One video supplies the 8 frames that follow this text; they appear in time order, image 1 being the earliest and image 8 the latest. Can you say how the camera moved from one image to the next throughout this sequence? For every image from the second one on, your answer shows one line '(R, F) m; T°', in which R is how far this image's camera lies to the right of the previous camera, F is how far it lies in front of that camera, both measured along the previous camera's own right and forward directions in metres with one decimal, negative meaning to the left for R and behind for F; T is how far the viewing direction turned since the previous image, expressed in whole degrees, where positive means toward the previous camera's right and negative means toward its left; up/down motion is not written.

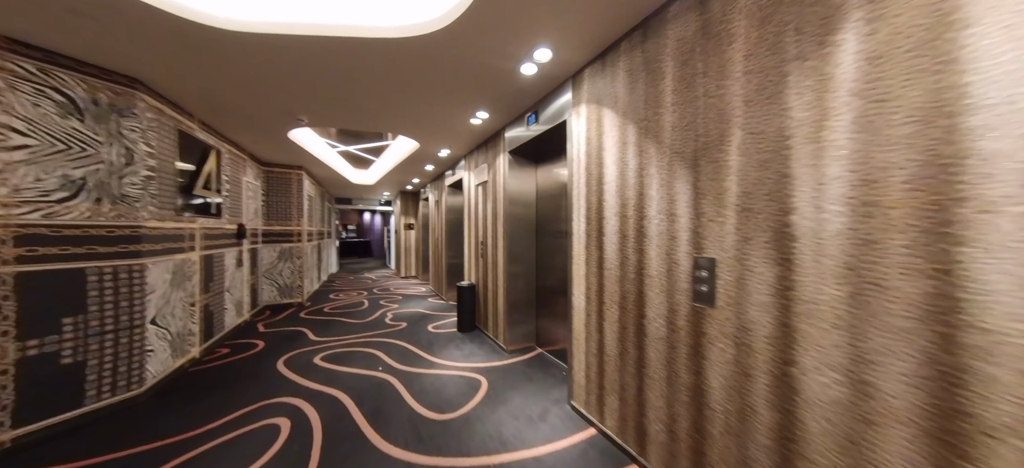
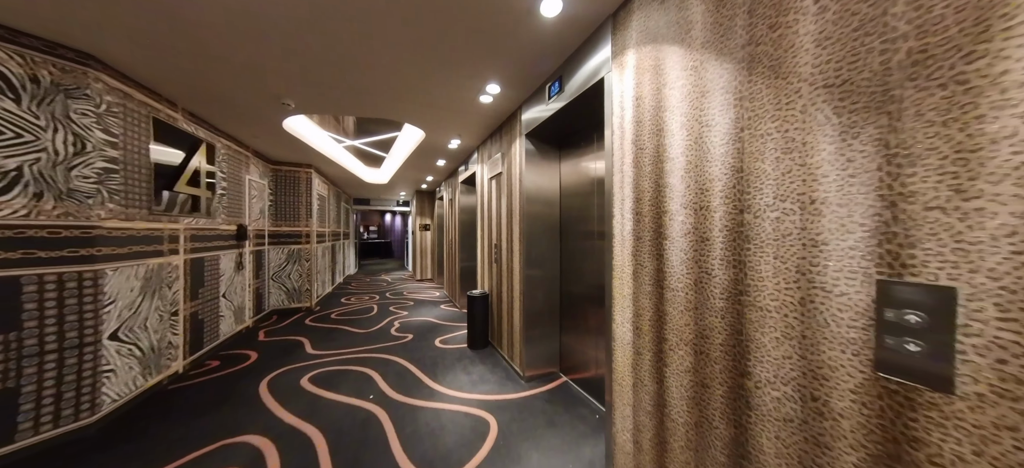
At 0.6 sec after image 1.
(0.0, +0.7) m; -4°
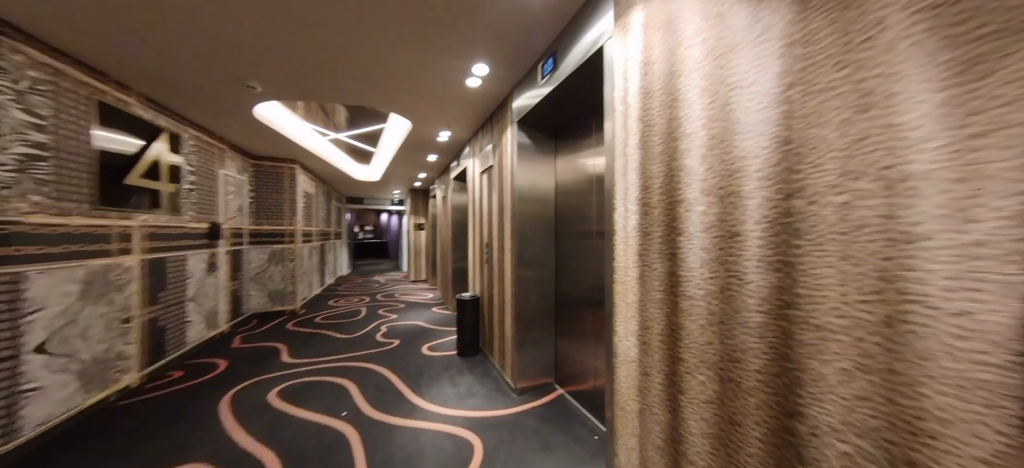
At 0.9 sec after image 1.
(+0.1, +0.3) m; 0°
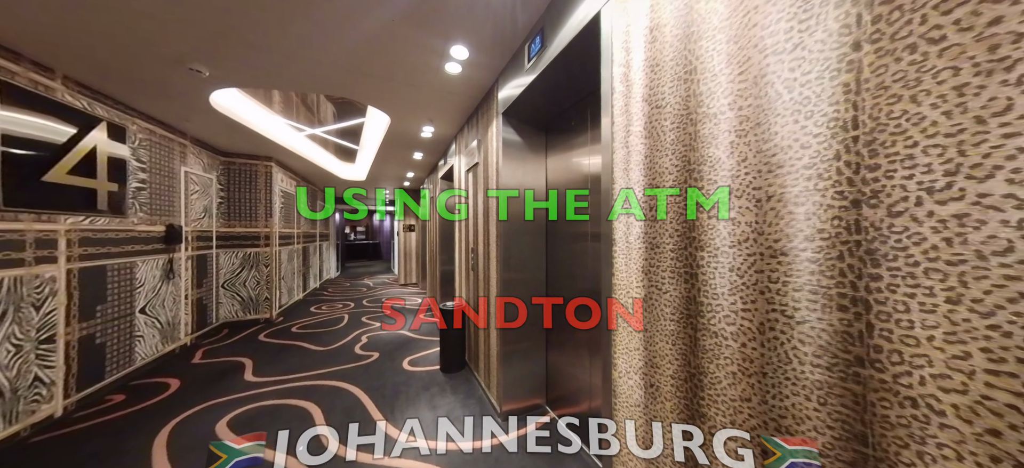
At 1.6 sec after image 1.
(+0.1, +0.3) m; +1°
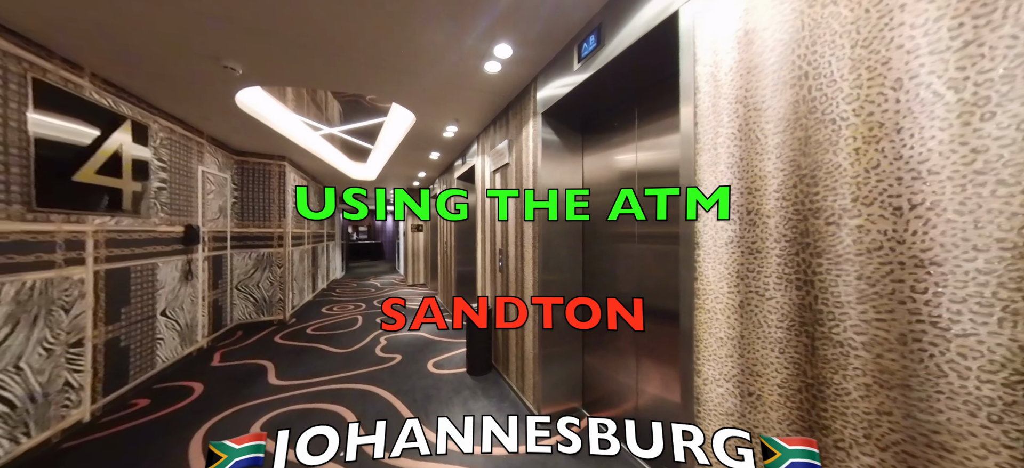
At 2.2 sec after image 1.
(-0.3, 0.0) m; 0°
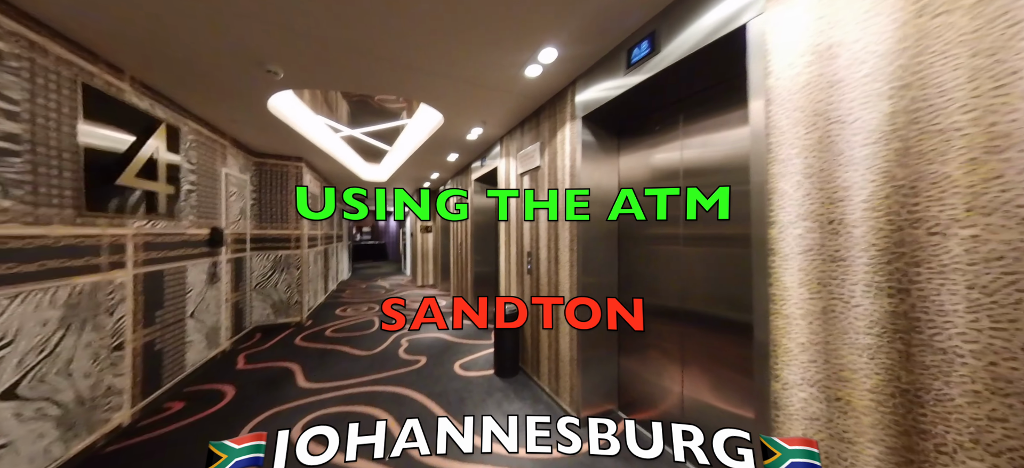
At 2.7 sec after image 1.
(-0.3, 0.0) m; 0°
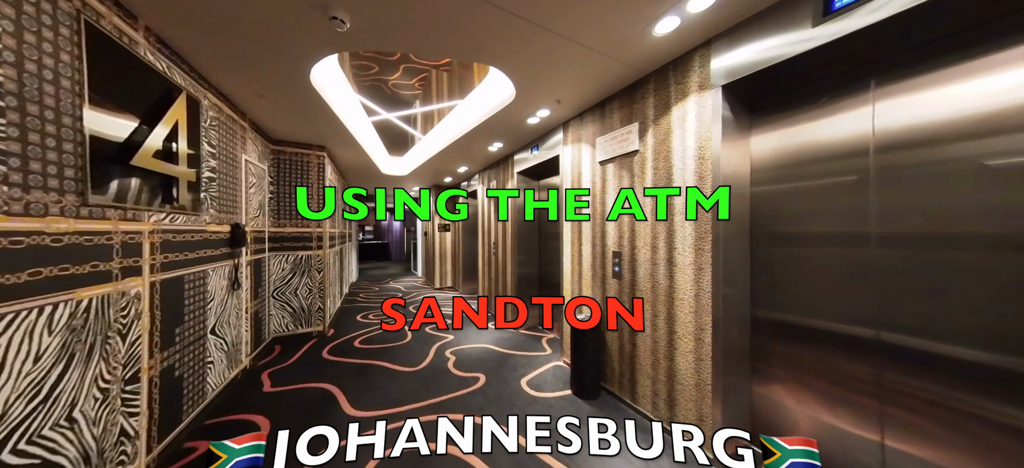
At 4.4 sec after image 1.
(-0.8, +0.5) m; +1°
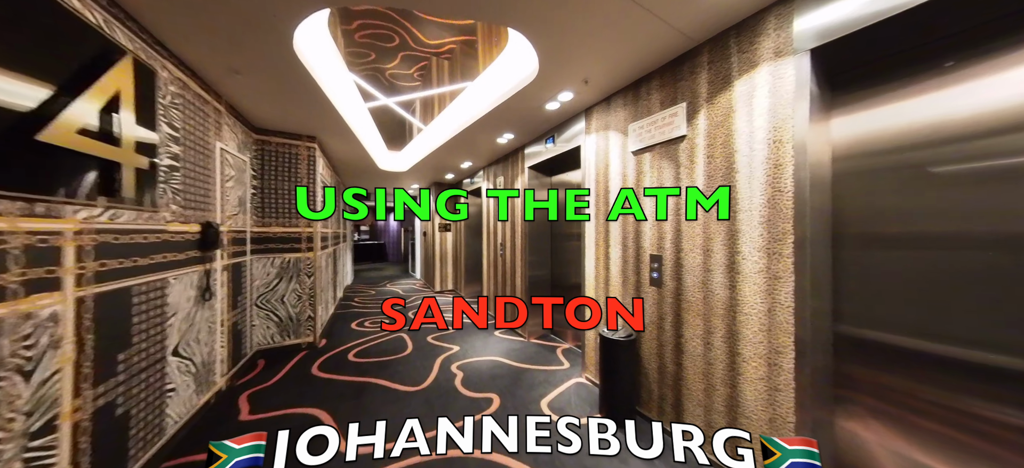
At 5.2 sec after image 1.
(-0.2, +0.4) m; +1°
